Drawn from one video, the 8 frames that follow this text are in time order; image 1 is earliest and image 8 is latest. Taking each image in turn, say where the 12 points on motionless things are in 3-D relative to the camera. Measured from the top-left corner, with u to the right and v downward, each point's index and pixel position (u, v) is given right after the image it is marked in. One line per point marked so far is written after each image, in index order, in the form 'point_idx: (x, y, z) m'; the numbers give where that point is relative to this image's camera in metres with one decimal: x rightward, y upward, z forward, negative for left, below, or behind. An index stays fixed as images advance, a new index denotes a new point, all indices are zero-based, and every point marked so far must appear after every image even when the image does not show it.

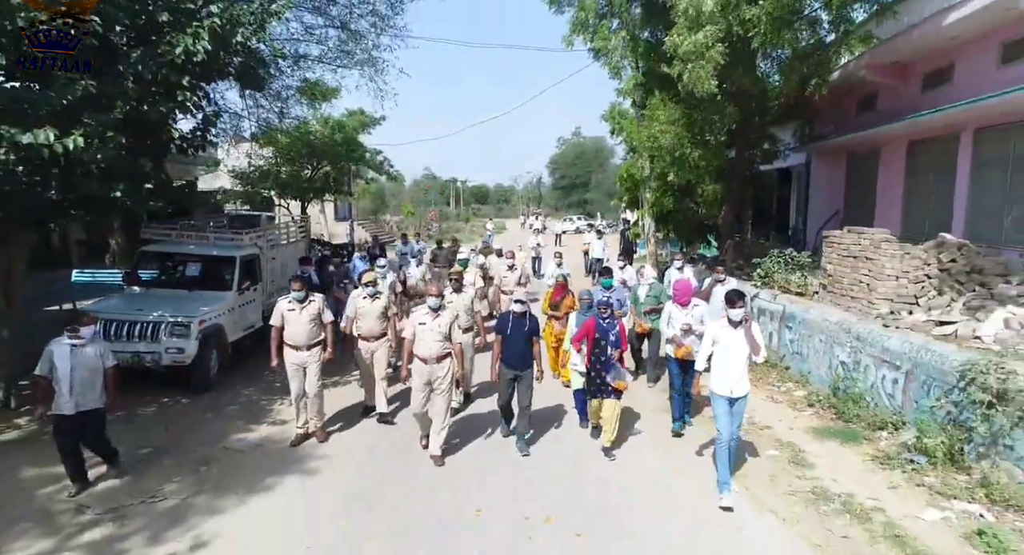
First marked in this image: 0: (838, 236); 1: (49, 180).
0: (+4.5, +0.6, +8.2) m
1: (-4.7, +0.9, +6.0) m
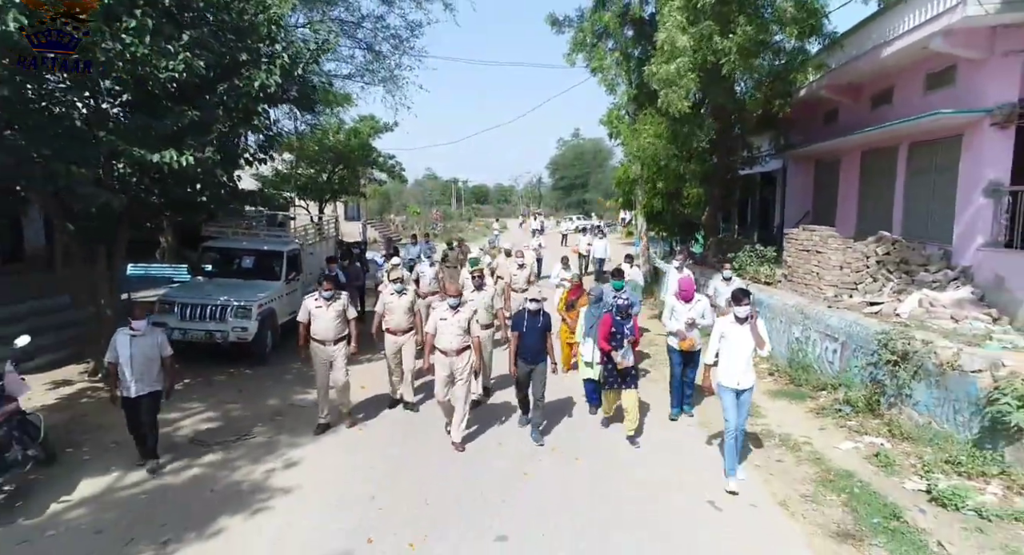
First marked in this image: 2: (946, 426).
0: (+4.7, +0.7, +9.6) m
1: (-4.5, +1.1, +7.5) m
2: (+4.3, -1.5, +5.8) m
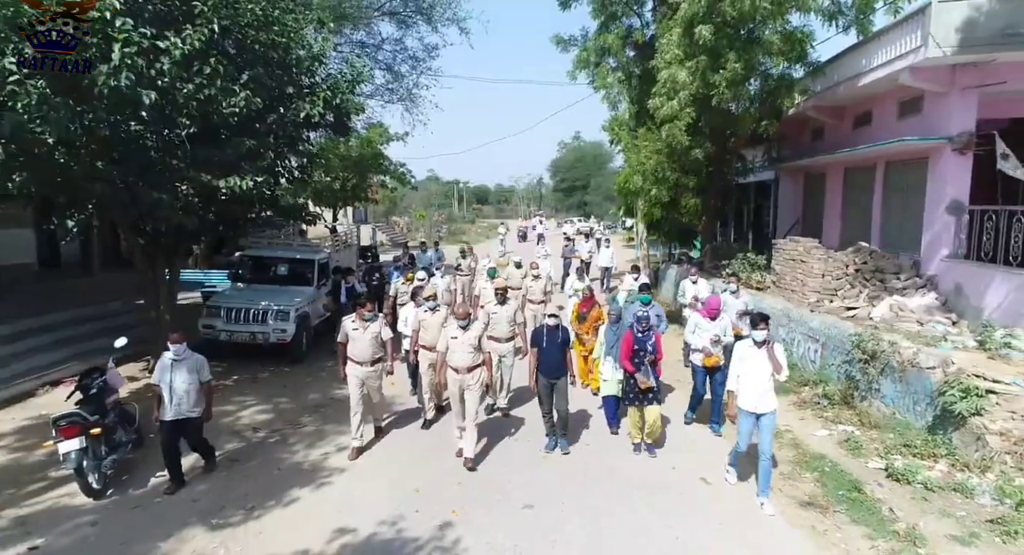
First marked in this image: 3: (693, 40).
0: (+4.9, +0.6, +10.6) m
1: (-4.3, +0.9, +8.4) m
2: (+4.5, -1.6, +6.7) m
3: (+2.9, +3.9, +9.6) m
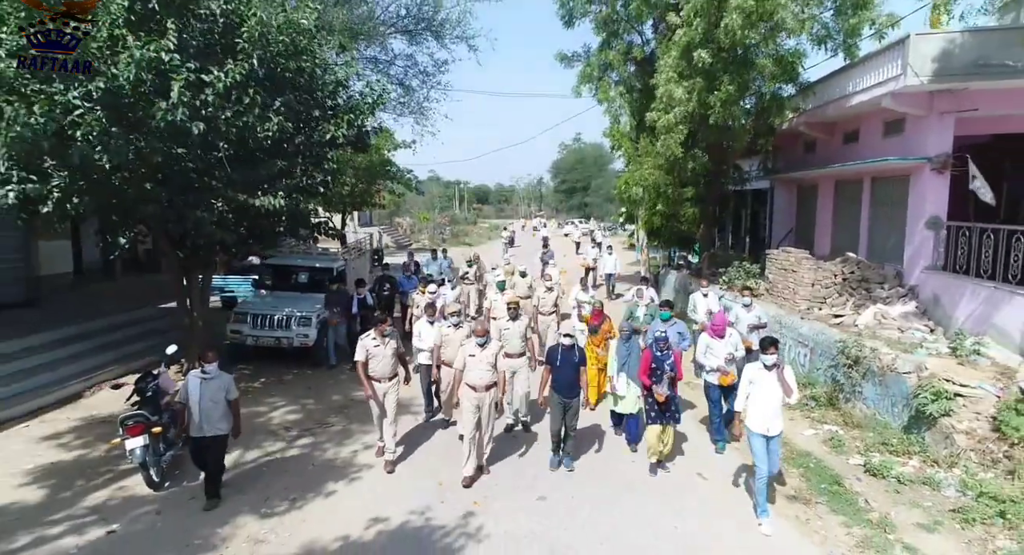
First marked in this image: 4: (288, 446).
0: (+5.1, +0.5, +11.2) m
1: (-4.1, +0.8, +9.0) m
2: (+4.7, -1.7, +7.3) m
3: (+3.1, +3.7, +10.2) m
4: (-2.8, -2.1, +7.4) m
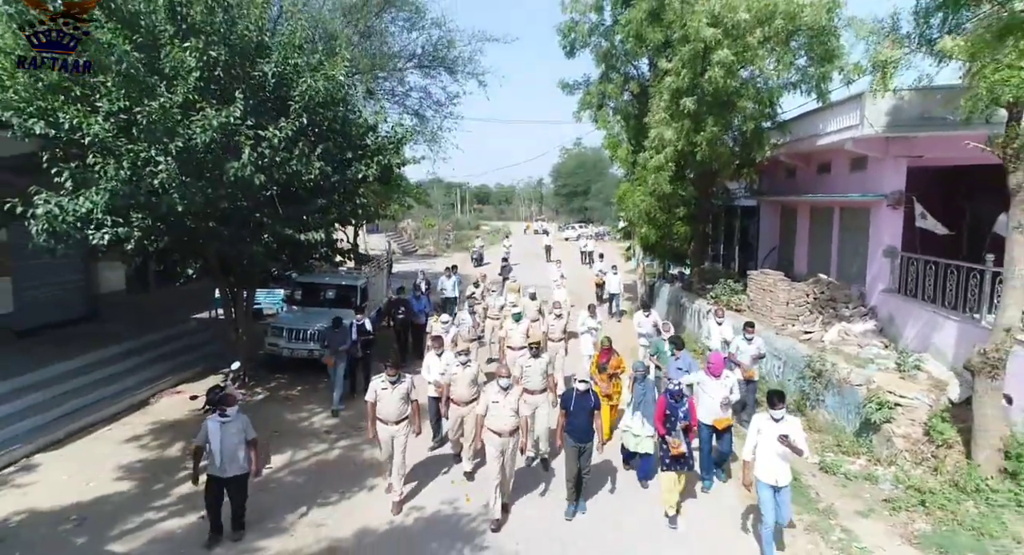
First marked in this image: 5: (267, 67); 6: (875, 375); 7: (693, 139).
0: (+5.2, +0.1, +12.4) m
1: (-4.0, +0.4, +10.3) m
2: (+4.8, -2.1, +8.5) m
3: (+3.2, +3.3, +11.5) m
4: (-2.7, -2.5, +8.6) m
5: (-3.7, +3.2, +8.8) m
6: (+5.2, -1.4, +8.4) m
7: (+3.6, +2.8, +11.6) m
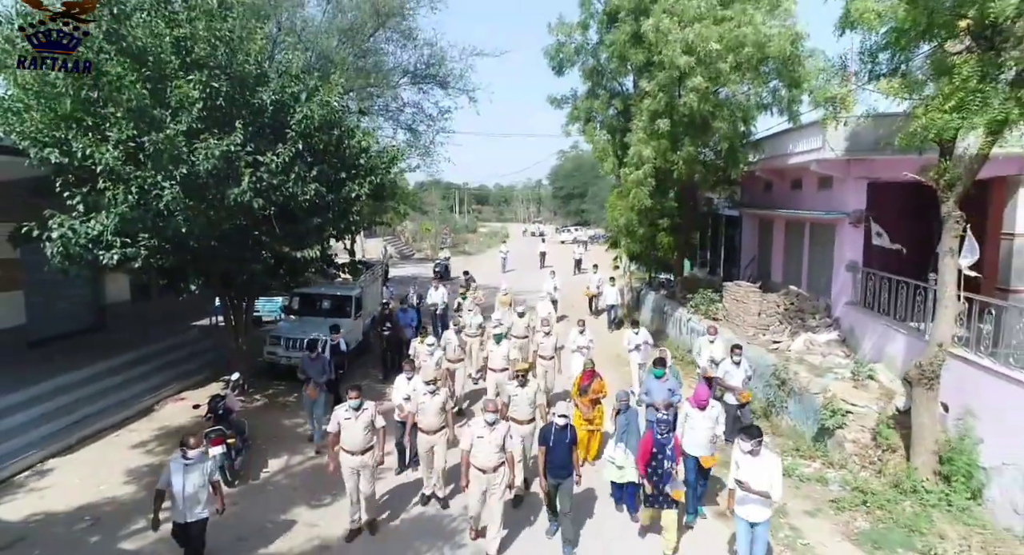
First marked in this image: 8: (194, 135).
0: (+4.9, -0.1, +13.0) m
1: (-4.3, +0.2, +10.9) m
2: (+4.5, -2.3, +9.2) m
3: (+3.0, +3.1, +12.1) m
4: (-3.0, -2.7, +9.2) m
5: (-4.0, +3.0, +9.4) m
6: (+4.9, -1.7, +9.0) m
7: (+3.3, +2.5, +12.2) m
8: (-4.7, +2.1, +8.7) m
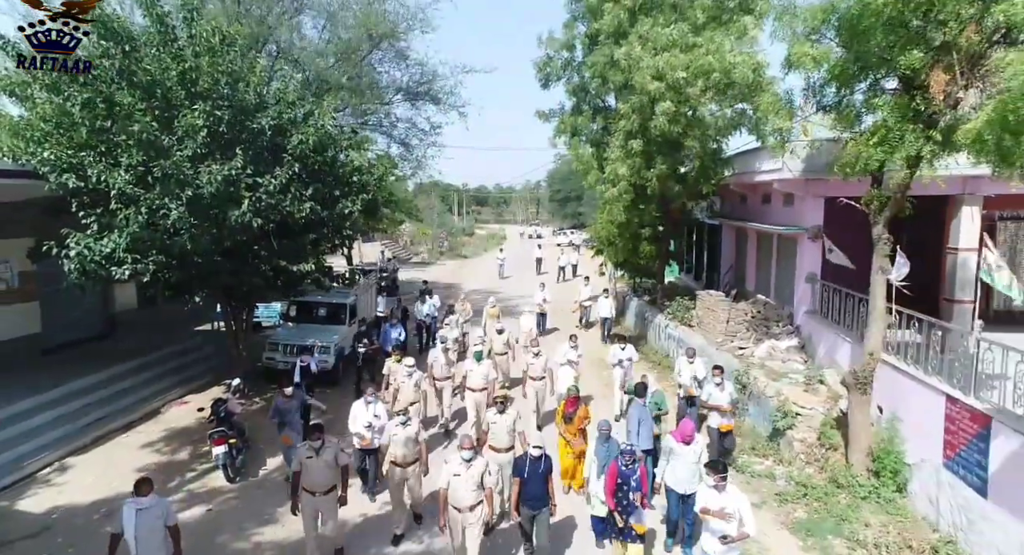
0: (+4.6, -0.4, +13.8) m
1: (-4.6, 0.0, +11.6) m
2: (+4.2, -2.6, +9.9) m
3: (+2.6, +2.9, +12.9) m
4: (-3.3, -3.0, +10.0) m
5: (-4.3, +2.7, +10.2) m
6: (+4.6, -1.9, +9.8) m
7: (+3.0, +2.3, +13.0) m
8: (-5.1, +1.9, +9.5) m
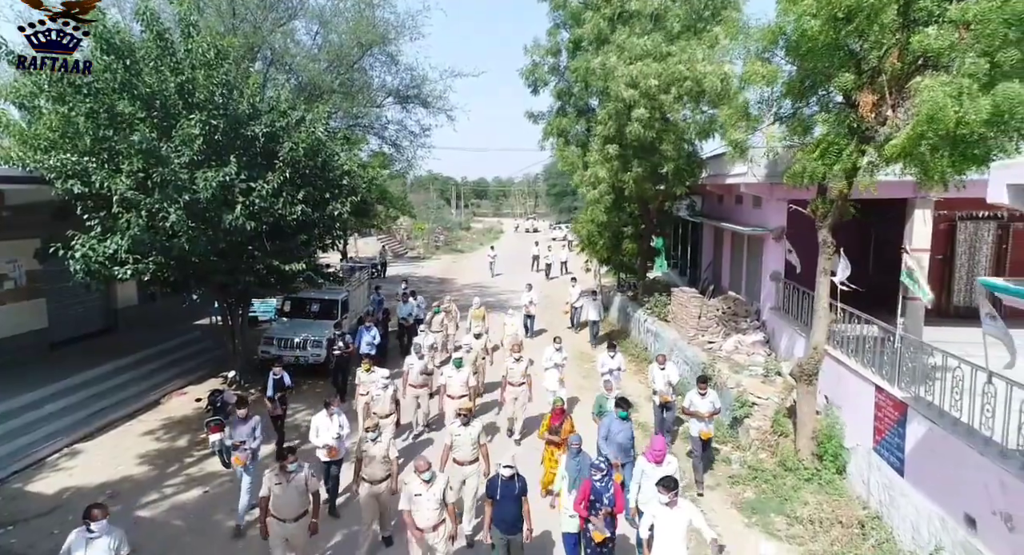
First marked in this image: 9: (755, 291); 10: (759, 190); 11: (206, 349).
0: (+4.2, -0.3, +14.5) m
1: (-5.0, 0.0, +12.3) m
2: (+3.8, -2.5, +10.6) m
3: (+2.2, +2.9, +13.5) m
4: (-3.7, -2.9, +10.7) m
5: (-4.7, +2.8, +10.8) m
6: (+4.2, -1.8, +10.4) m
7: (+2.6, +2.4, +13.6) m
8: (-5.5, +1.9, +10.1) m
9: (+5.6, -0.3, +13.3) m
10: (+5.0, +1.8, +11.9) m
11: (-7.8, -1.8, +14.7) m
